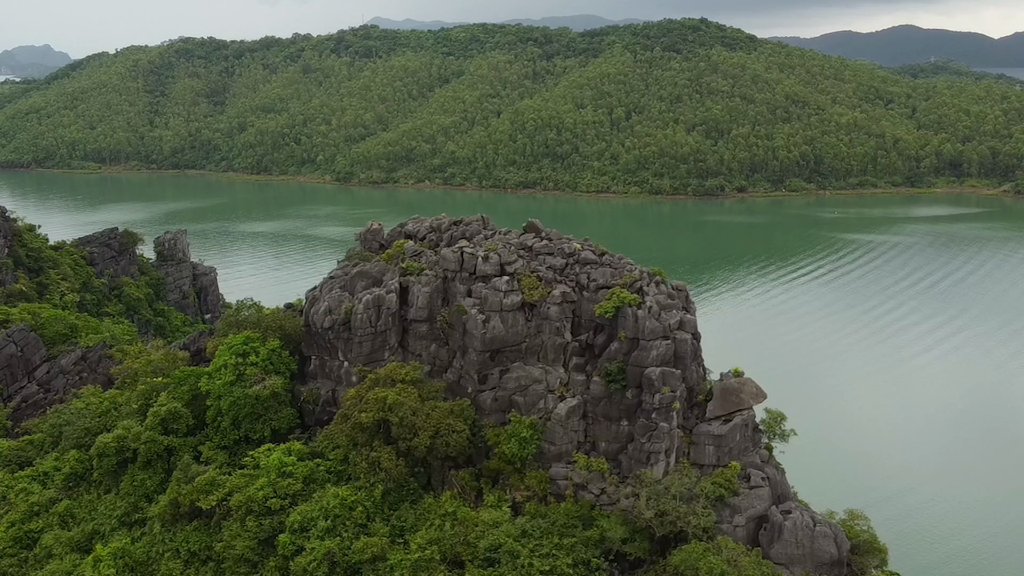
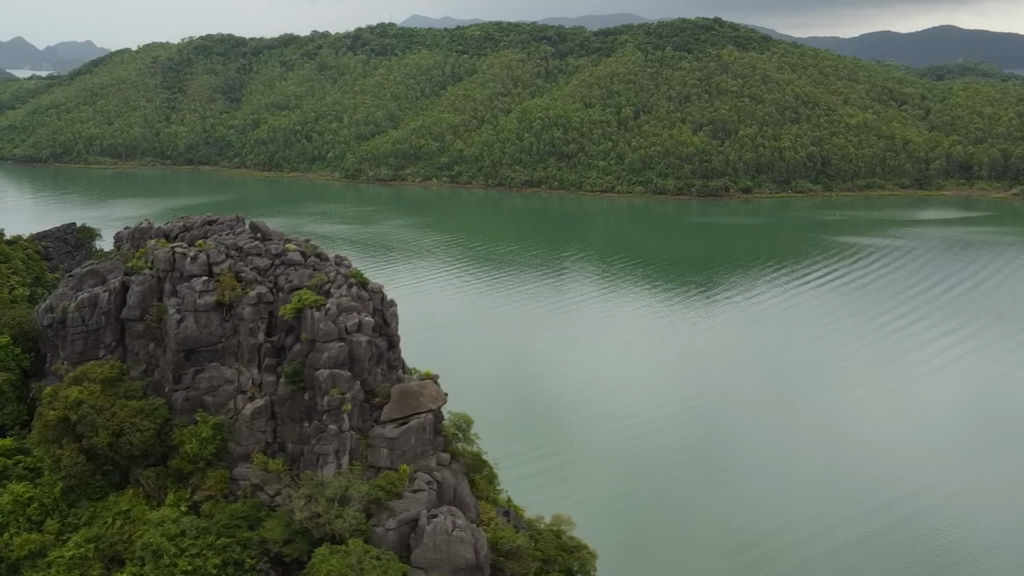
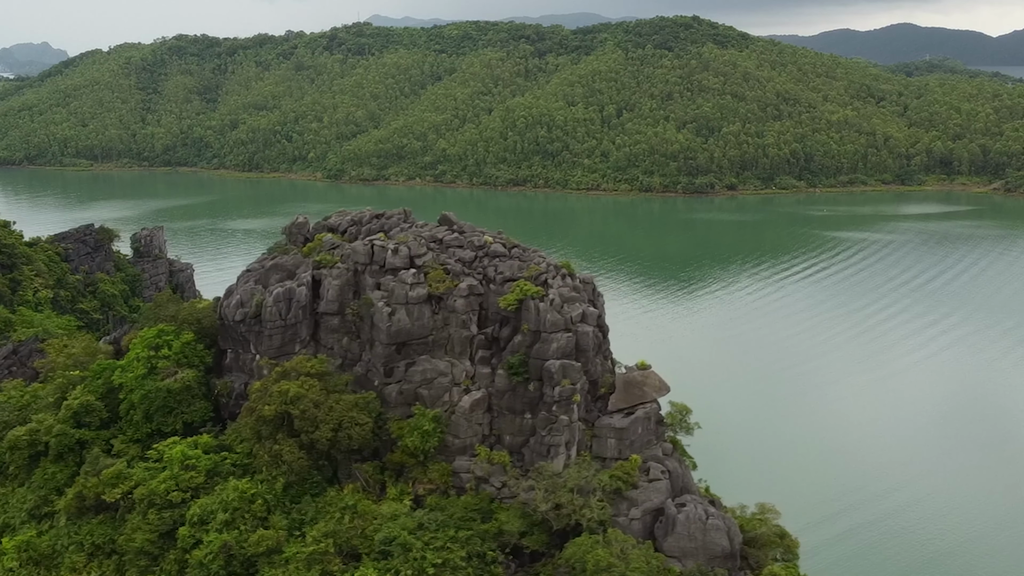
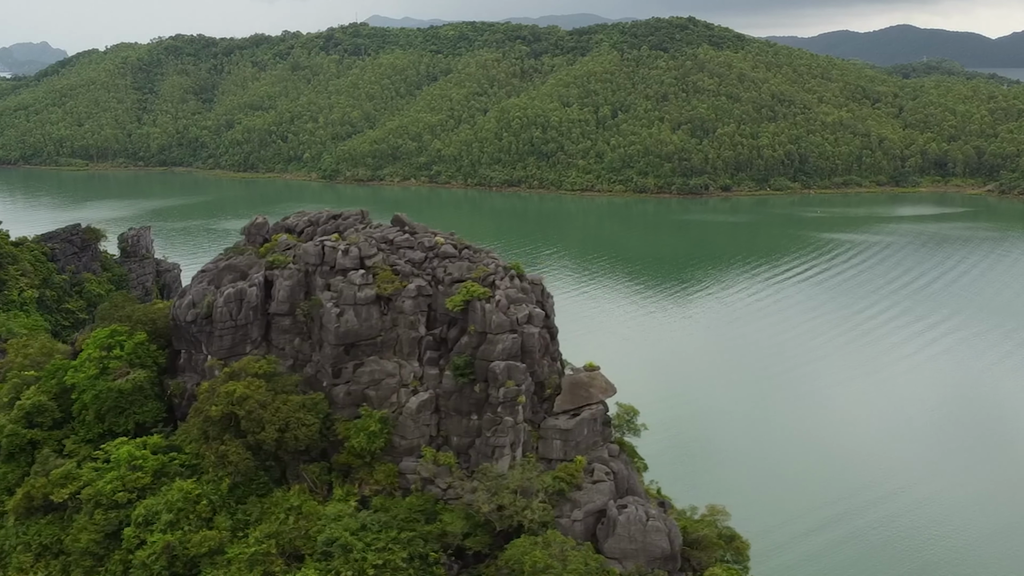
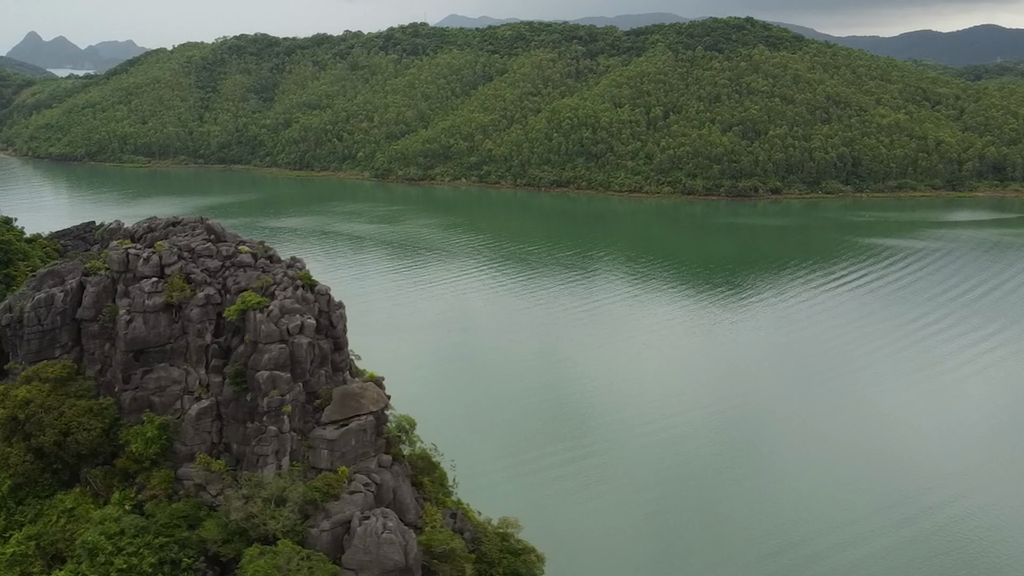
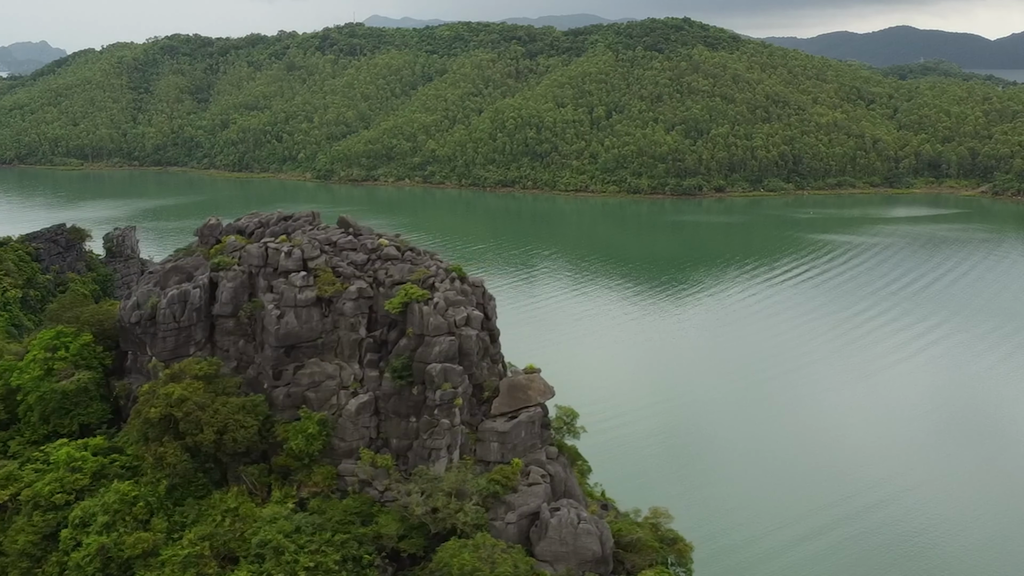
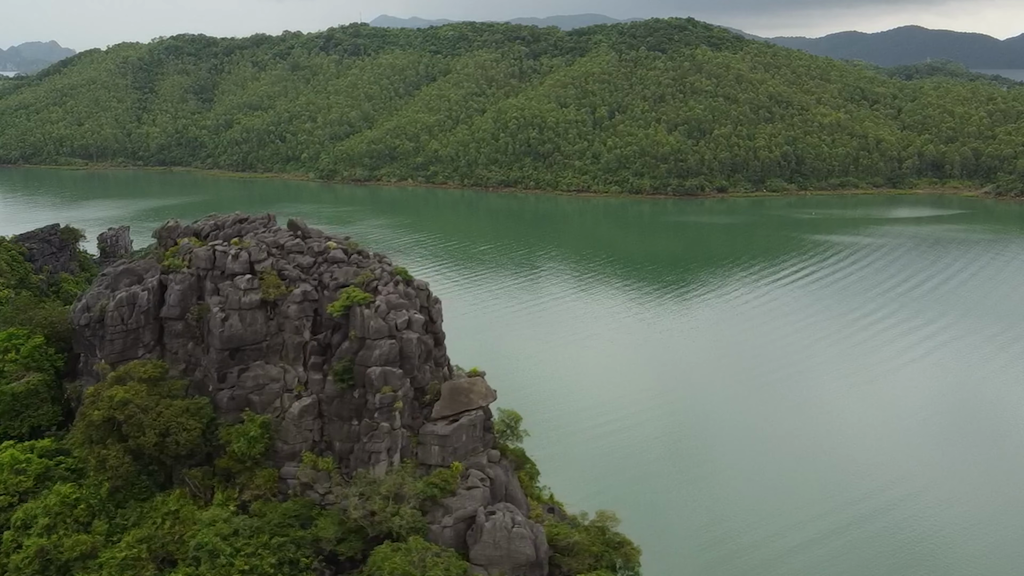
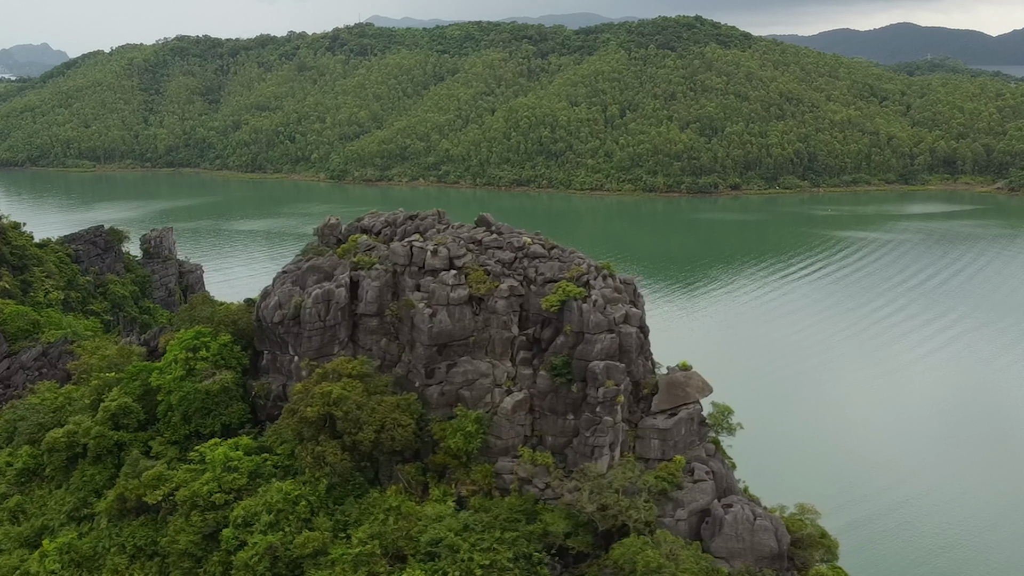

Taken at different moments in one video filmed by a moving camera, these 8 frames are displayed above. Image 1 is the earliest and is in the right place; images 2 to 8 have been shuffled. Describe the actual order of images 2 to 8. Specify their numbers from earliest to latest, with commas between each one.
8, 3, 4, 6, 7, 2, 5
